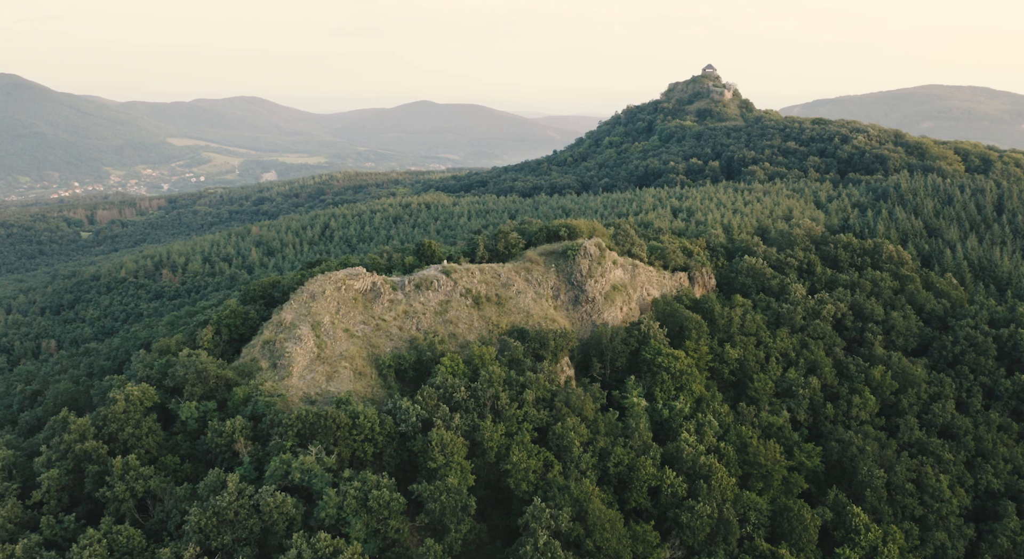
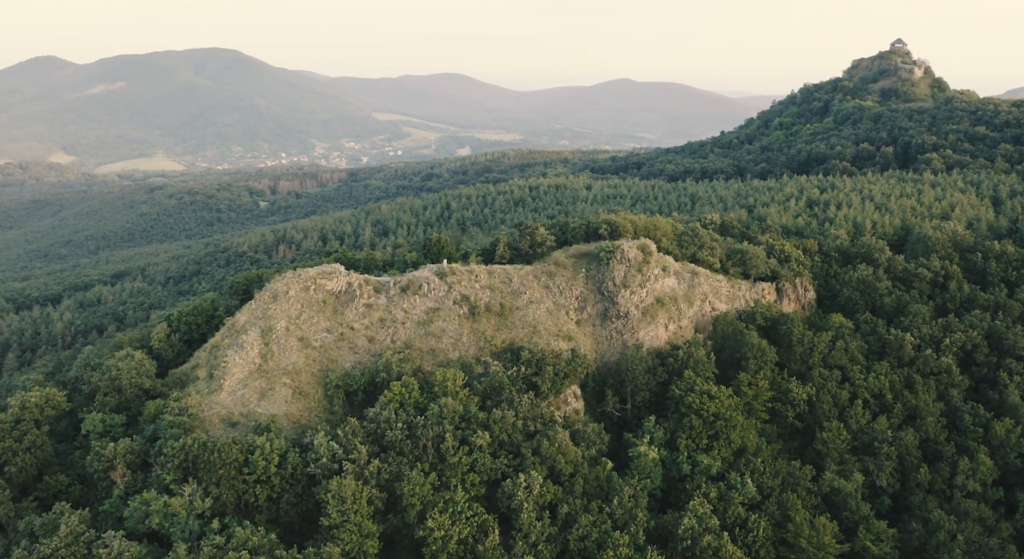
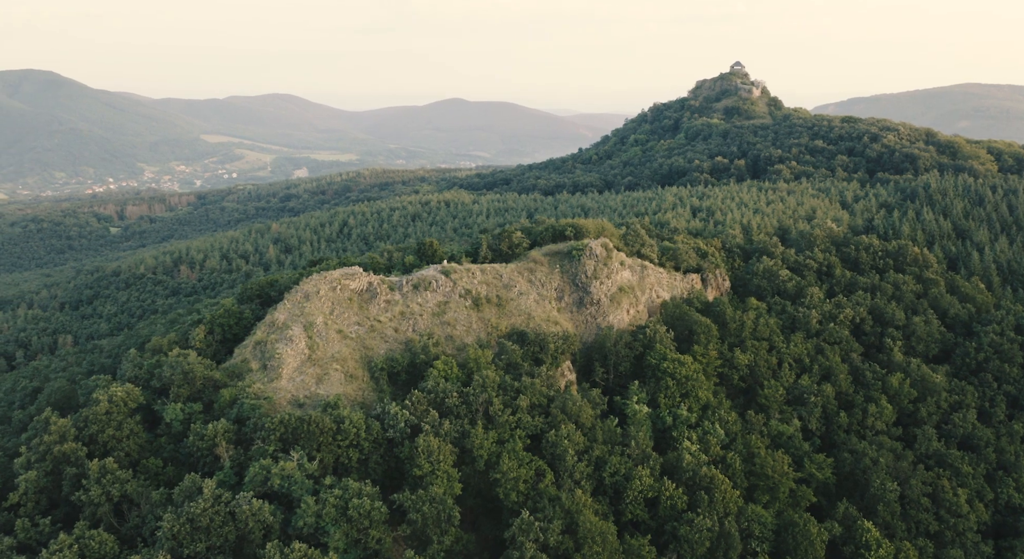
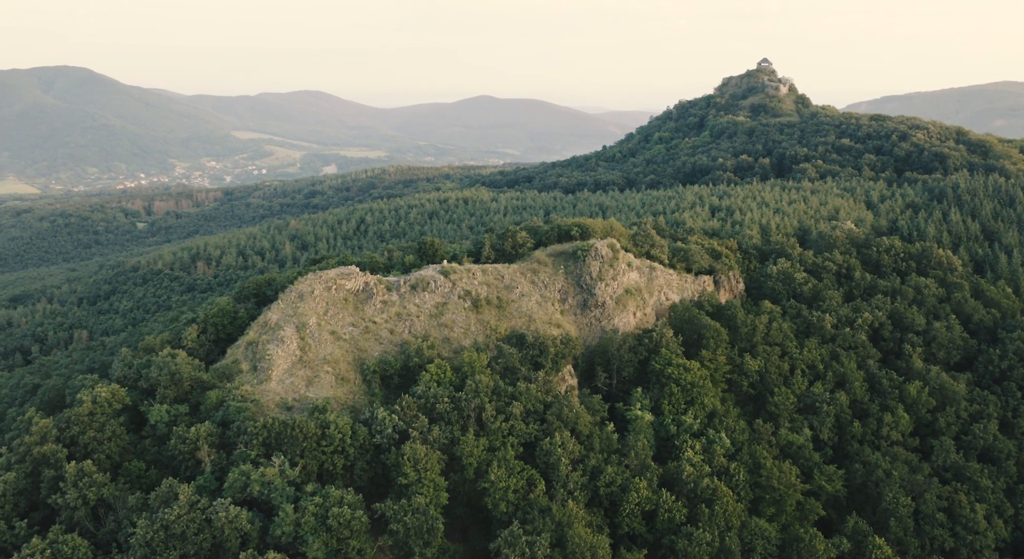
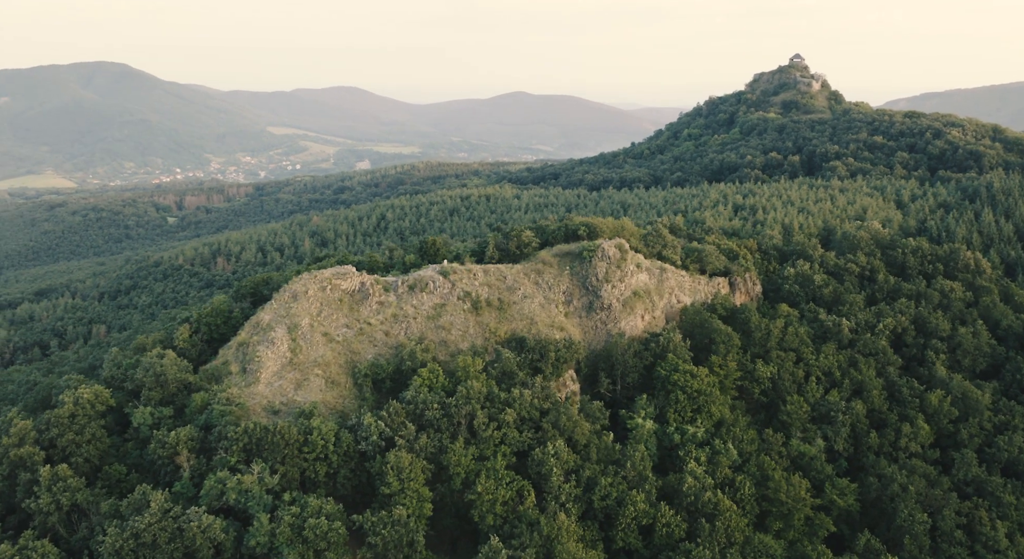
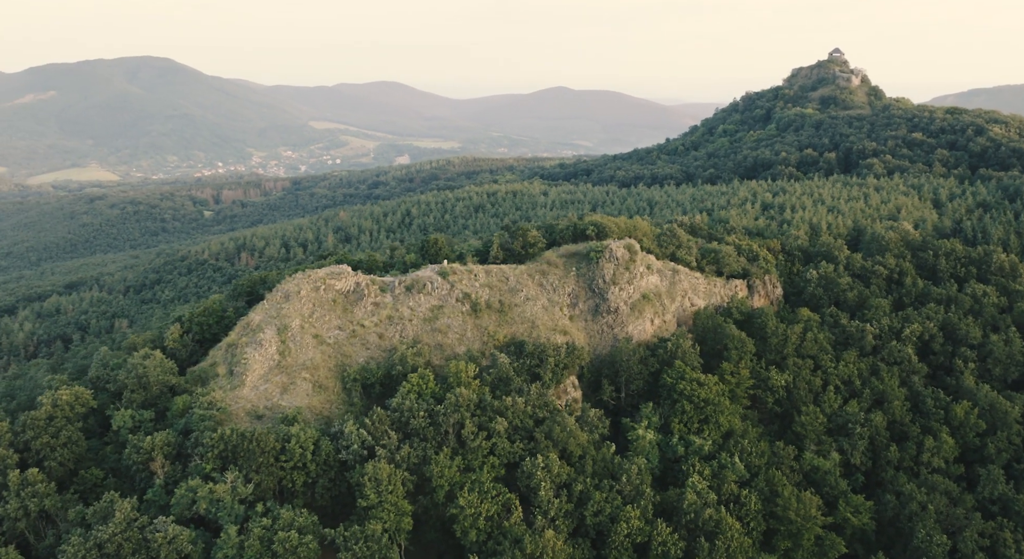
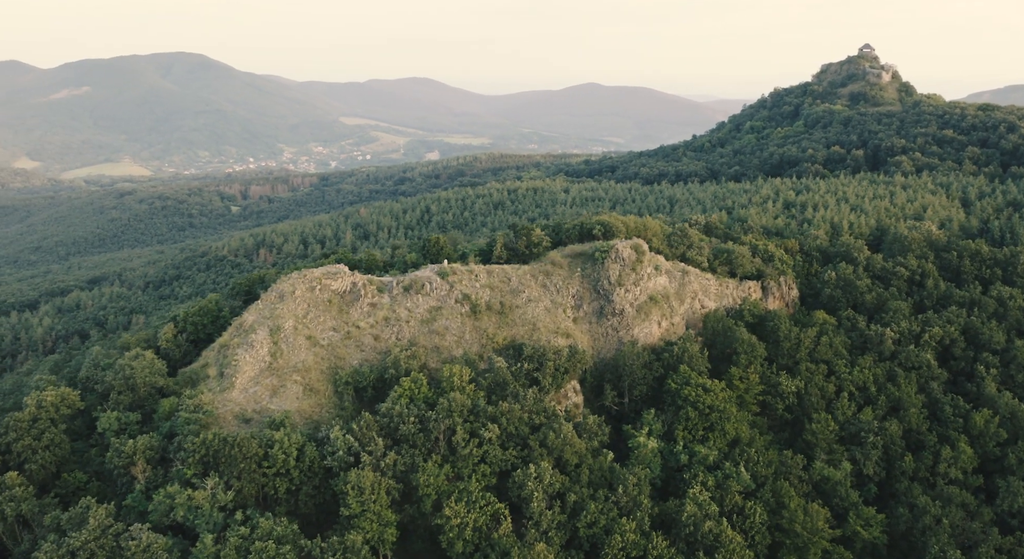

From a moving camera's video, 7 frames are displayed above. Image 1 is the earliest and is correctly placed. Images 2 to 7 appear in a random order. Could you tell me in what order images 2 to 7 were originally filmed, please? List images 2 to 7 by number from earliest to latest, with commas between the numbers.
3, 4, 5, 6, 7, 2
